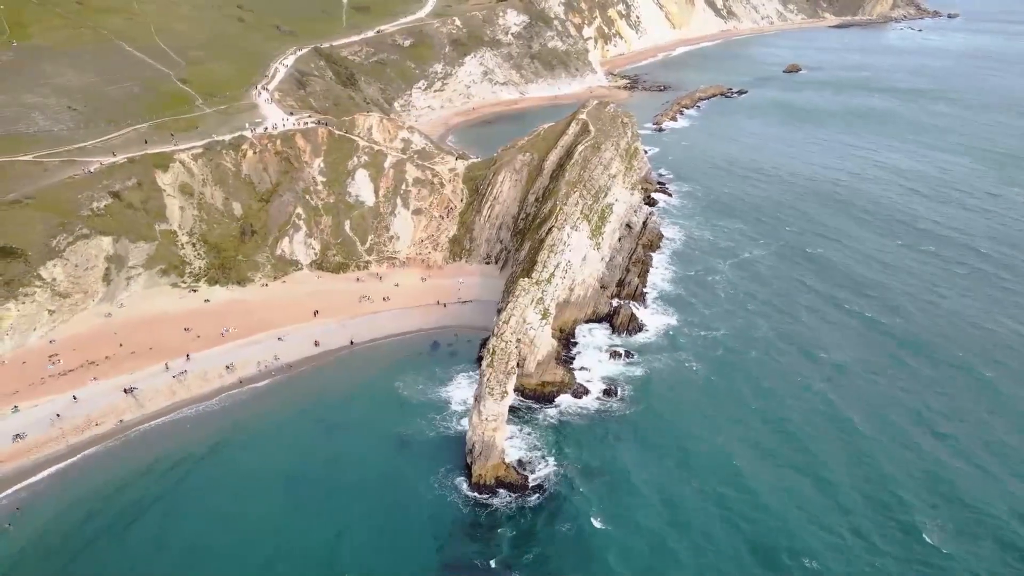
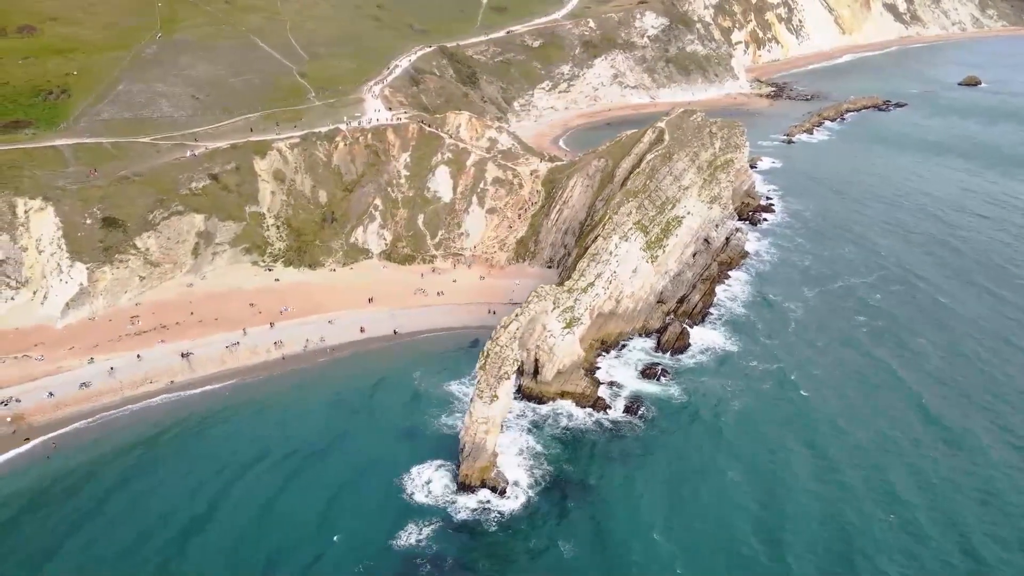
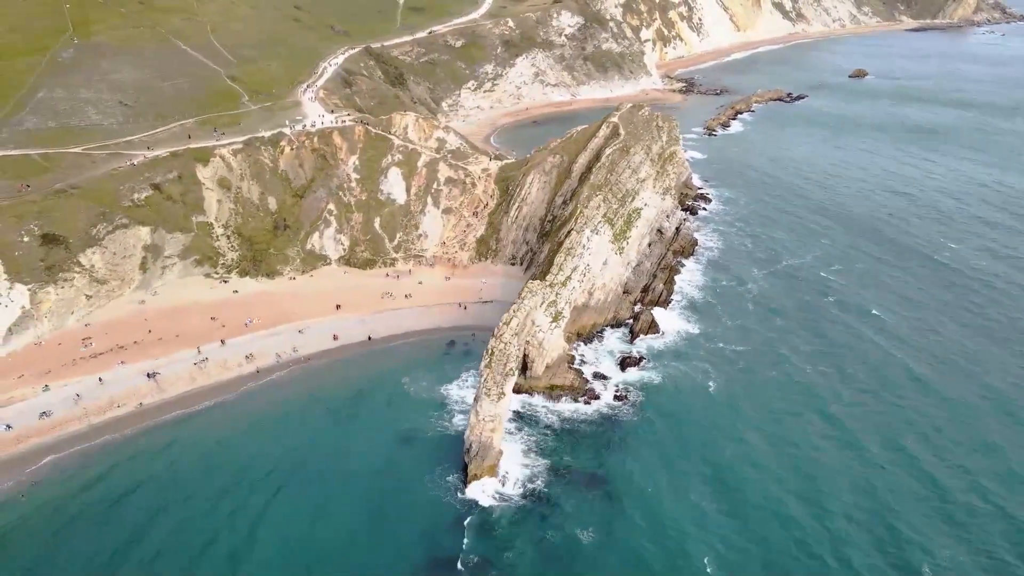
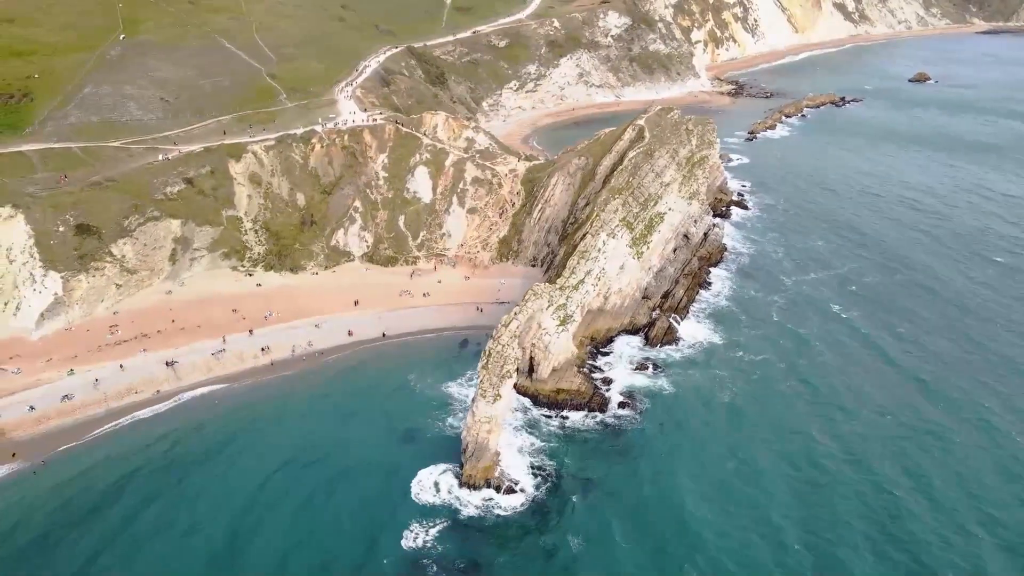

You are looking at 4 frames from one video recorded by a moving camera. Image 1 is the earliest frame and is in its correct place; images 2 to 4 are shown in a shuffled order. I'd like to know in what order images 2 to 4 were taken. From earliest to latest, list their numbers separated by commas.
3, 4, 2
